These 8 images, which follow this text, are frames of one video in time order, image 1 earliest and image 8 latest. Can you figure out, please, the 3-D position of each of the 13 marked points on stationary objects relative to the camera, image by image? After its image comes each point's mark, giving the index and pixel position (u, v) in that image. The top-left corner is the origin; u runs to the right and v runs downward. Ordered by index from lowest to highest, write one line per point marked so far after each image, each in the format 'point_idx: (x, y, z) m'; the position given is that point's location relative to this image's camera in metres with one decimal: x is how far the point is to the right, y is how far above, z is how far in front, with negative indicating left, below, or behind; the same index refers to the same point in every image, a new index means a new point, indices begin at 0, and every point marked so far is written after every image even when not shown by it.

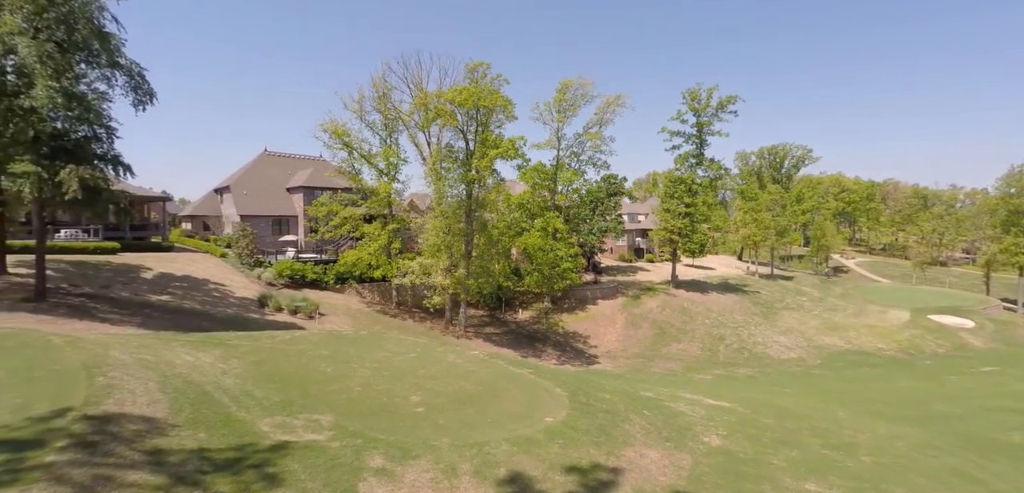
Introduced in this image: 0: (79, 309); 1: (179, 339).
0: (-15.9, -2.3, +19.8) m
1: (-9.8, -2.8, +15.9) m
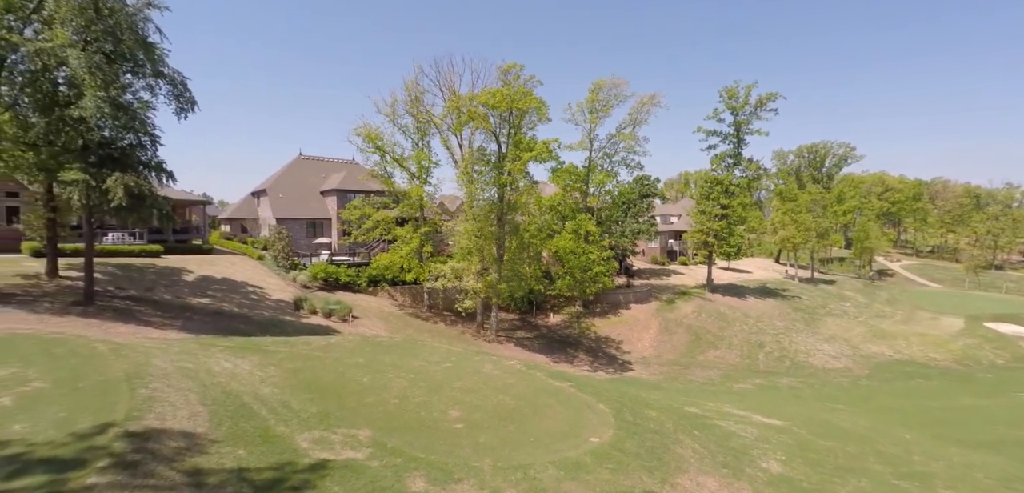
0: (-14.6, -2.4, +20.3) m
1: (-8.7, -2.9, +16.0) m
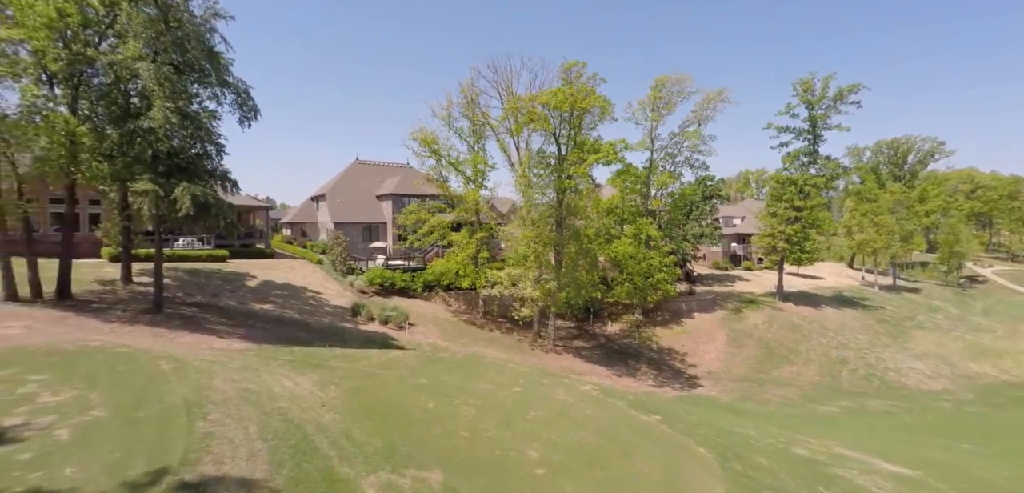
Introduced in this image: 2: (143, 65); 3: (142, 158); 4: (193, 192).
0: (-12.2, -2.8, +20.5) m
1: (-6.8, -3.3, +15.7) m
2: (-12.6, +6.2, +18.4) m
3: (-13.1, +3.2, +19.1) m
4: (-11.0, +1.9, +18.8) m
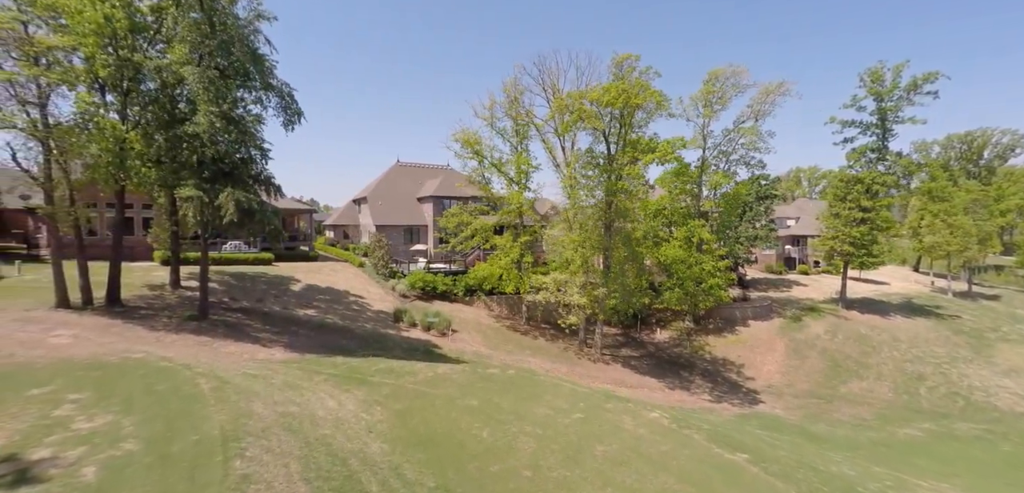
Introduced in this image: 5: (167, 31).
0: (-10.4, -3.0, +20.2) m
1: (-5.3, -3.5, +15.0) m
2: (-10.9, +6.0, +18.1) m
3: (-11.3, +2.9, +18.9) m
4: (-9.3, +1.7, +18.4) m
5: (-12.3, +7.7, +19.2) m
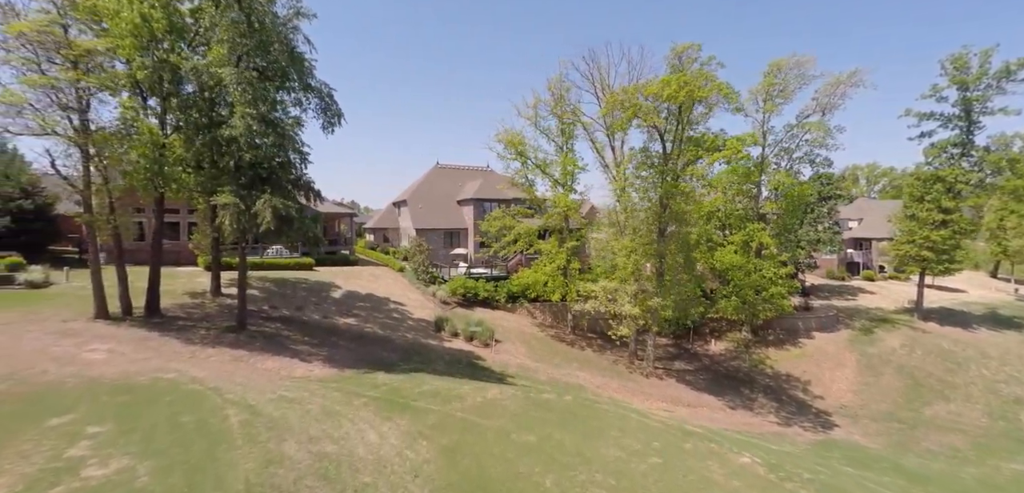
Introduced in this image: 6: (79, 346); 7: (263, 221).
0: (-8.6, -3.3, +19.3) m
1: (-3.8, -3.8, +13.9) m
2: (-9.2, +5.7, +17.3) m
3: (-9.6, +2.6, +18.1) m
4: (-7.6, +1.4, +17.5) m
5: (-10.6, +7.4, +18.5) m
6: (-11.9, -2.8, +14.8) m
7: (-8.0, +0.8, +17.3) m
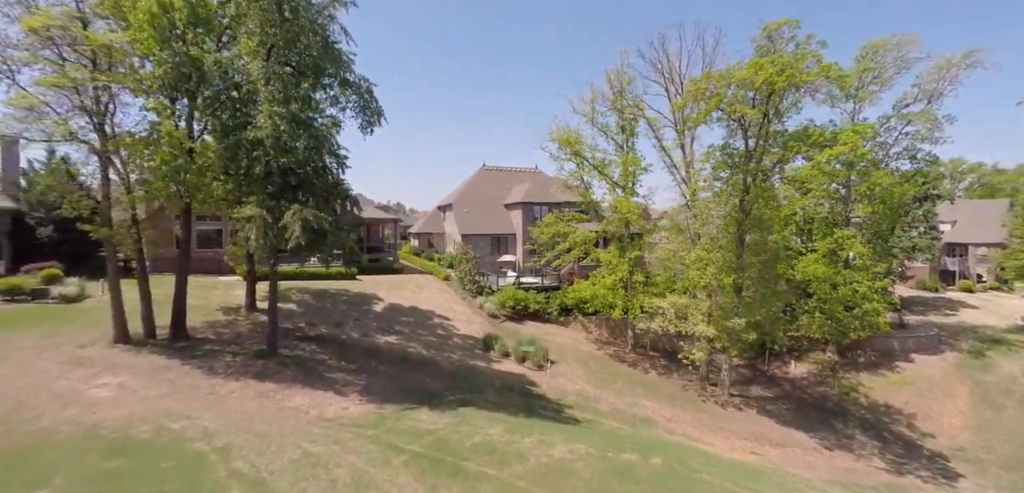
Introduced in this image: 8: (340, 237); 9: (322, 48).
0: (-6.6, -3.8, +17.3) m
1: (-2.3, -4.3, +11.4) m
2: (-7.4, +5.2, +15.3) m
3: (-7.7, +2.2, +16.1) m
4: (-5.8, +0.9, +15.4) m
5: (-8.6, +6.9, +16.6) m
6: (-10.3, -3.2, +13.1) m
7: (-6.2, +0.3, +15.2) m
8: (-5.3, +0.3, +16.8) m
9: (-5.9, +6.2, +16.7) m
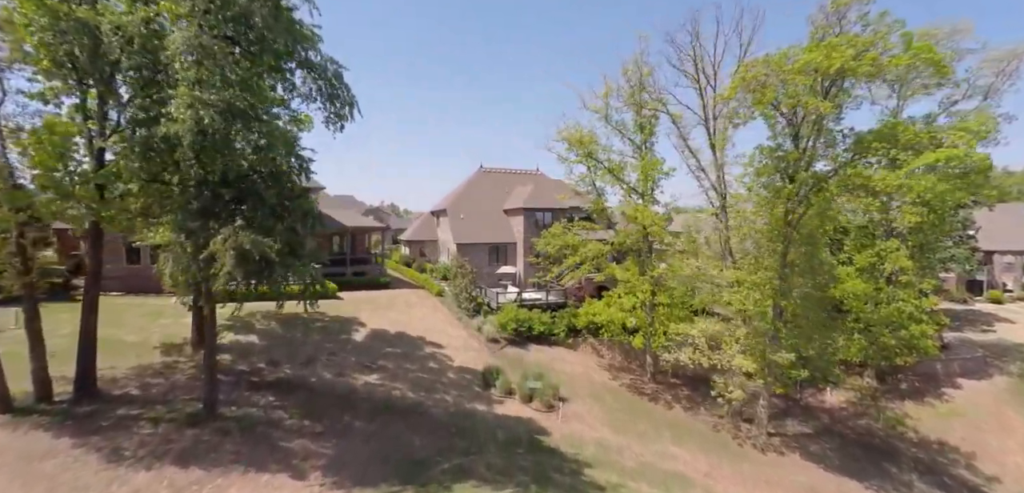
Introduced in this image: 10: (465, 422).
0: (-6.3, -4.5, +13.4) m
1: (-2.0, -5.0, +7.6) m
2: (-7.1, +4.5, +11.4) m
3: (-7.4, +1.4, +12.2) m
4: (-5.5, +0.1, +11.5) m
5: (-8.4, +6.2, +12.7) m
6: (-10.0, -4.0, +9.1) m
7: (-5.9, -0.4, +11.3) m
8: (-5.1, -0.4, +12.9) m
9: (-5.7, +5.4, +12.8) m
10: (-1.5, -5.8, +17.8) m
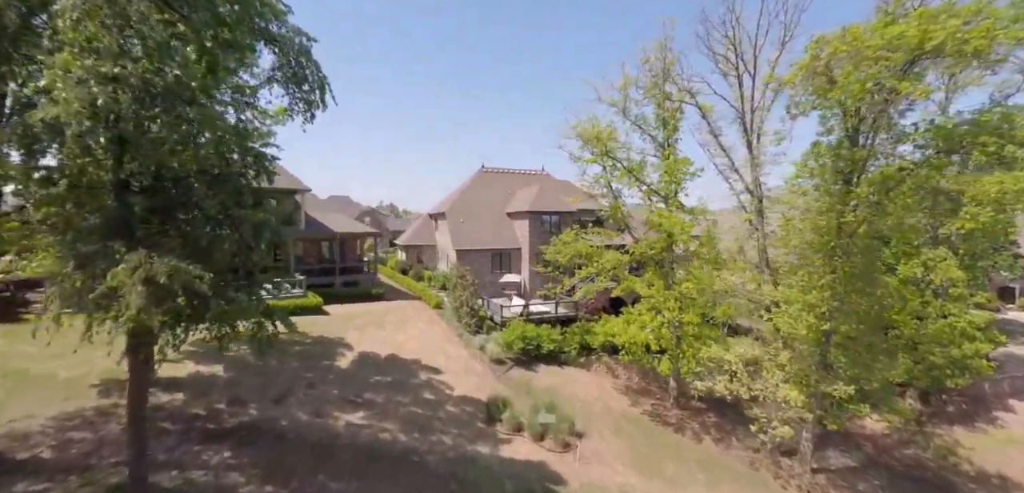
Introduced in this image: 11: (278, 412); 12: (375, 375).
0: (-6.0, -5.0, +10.4) m
1: (-1.6, -5.5, +4.6) m
2: (-6.8, +4.0, +8.4) m
3: (-7.1, +1.0, +9.3) m
4: (-5.2, -0.3, +8.5) m
5: (-8.0, +5.7, +9.7) m
6: (-9.7, -4.4, +6.2) m
7: (-5.6, -0.8, +8.4) m
8: (-4.8, -0.9, +10.0) m
9: (-5.3, +5.0, +9.8) m
10: (-1.2, -6.2, +14.8) m
11: (-6.6, -4.7, +15.4) m
12: (-5.0, -4.6, +19.5) m
